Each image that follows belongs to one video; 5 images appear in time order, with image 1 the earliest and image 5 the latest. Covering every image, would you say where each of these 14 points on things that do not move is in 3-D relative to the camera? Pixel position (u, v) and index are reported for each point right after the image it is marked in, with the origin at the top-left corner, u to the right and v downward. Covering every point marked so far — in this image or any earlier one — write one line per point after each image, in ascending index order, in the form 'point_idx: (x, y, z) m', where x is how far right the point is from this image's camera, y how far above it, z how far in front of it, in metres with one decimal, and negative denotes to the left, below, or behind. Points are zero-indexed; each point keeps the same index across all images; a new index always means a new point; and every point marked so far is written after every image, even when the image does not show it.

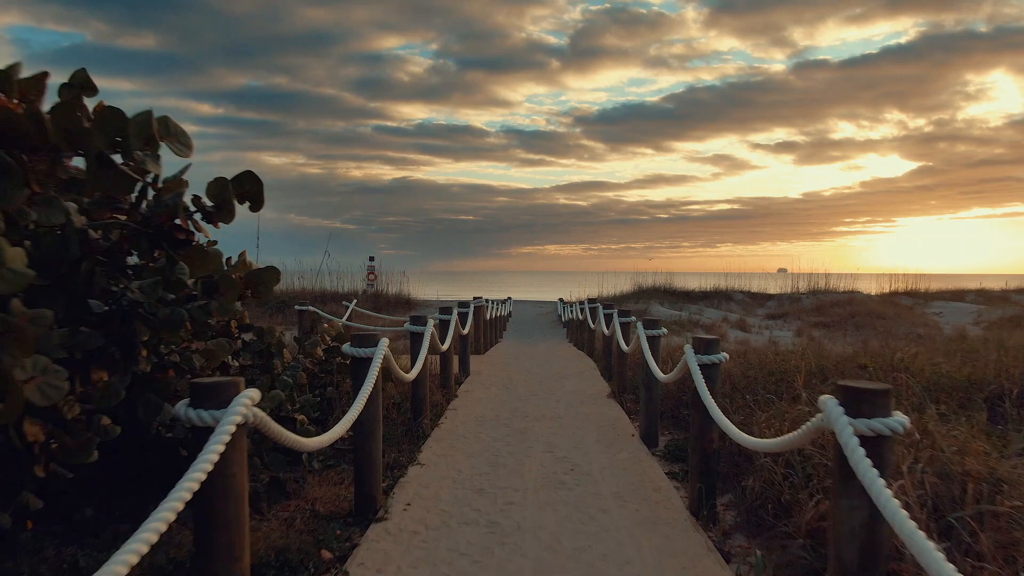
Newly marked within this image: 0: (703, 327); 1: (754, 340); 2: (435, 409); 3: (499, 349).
0: (+3.9, -0.8, +19.9) m
1: (+4.3, -0.9, +17.5) m
2: (-0.5, -0.8, +6.1) m
3: (-0.2, -0.8, +13.2) m
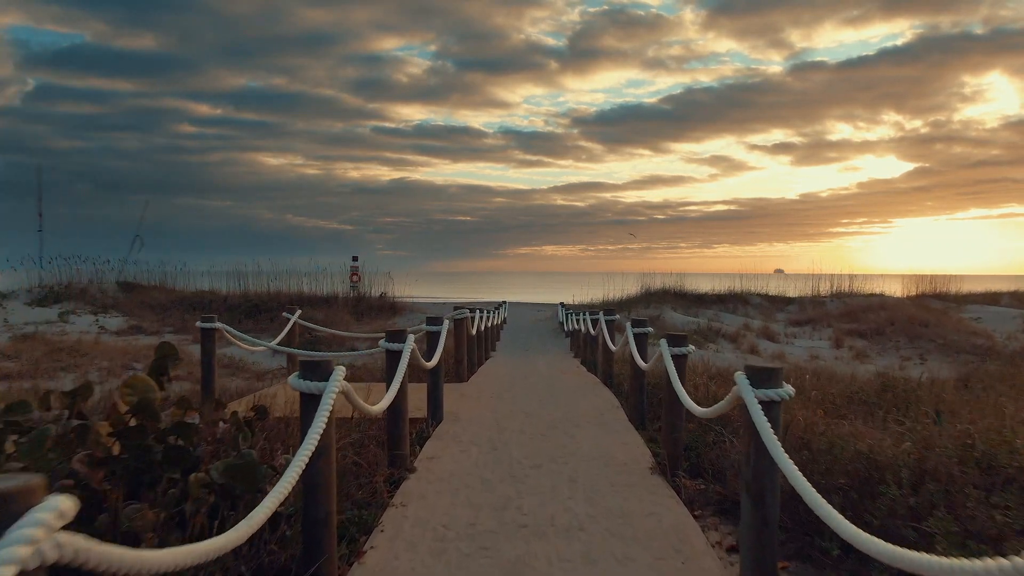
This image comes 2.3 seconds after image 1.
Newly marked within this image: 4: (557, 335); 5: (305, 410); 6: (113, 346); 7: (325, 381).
0: (+3.8, -0.9, +17.4) m
1: (+4.2, -1.0, +14.9) m
2: (-0.5, -0.8, +3.6) m
3: (-0.2, -0.9, +10.6) m
4: (+0.8, -0.9, +17.7) m
5: (-0.6, -0.4, +2.8) m
6: (-7.3, -1.1, +17.8) m
7: (-0.5, -0.3, +2.8) m
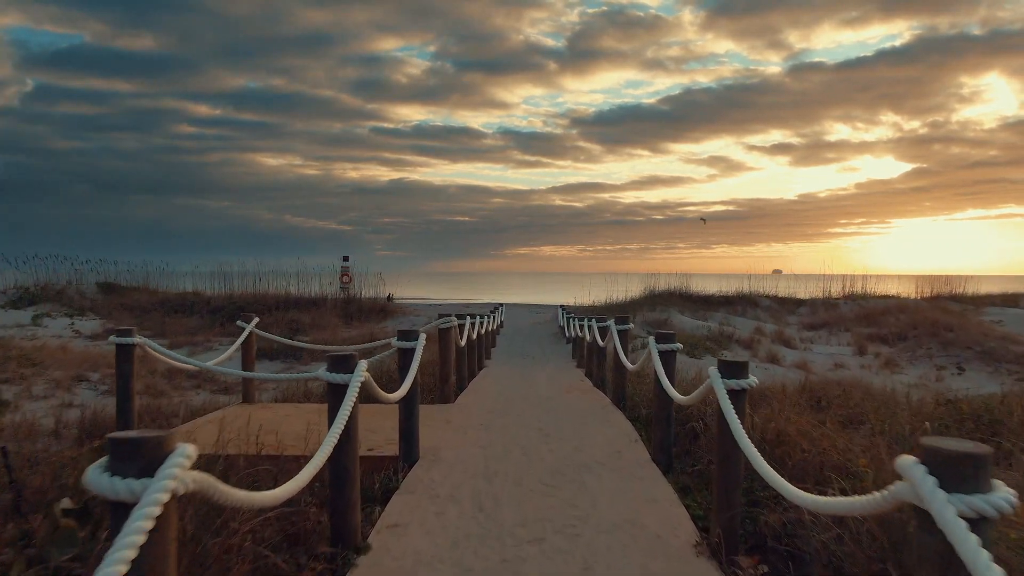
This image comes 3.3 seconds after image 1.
0: (+3.7, -0.9, +16.1) m
1: (+4.2, -1.0, +13.6) m
2: (-0.6, -0.9, +2.3) m
3: (-0.3, -0.9, +9.3) m
4: (+0.8, -0.9, +16.4) m
5: (-0.6, -0.4, +1.6) m
6: (-7.3, -1.1, +16.5) m
7: (-0.6, -0.3, +1.6) m
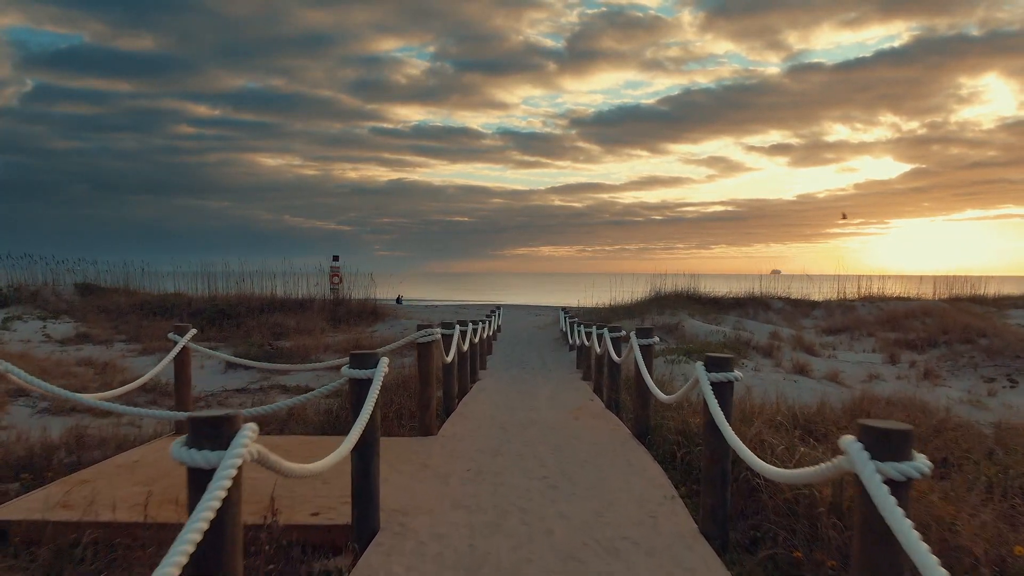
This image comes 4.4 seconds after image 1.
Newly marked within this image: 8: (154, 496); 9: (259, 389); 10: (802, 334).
0: (+3.7, -0.9, +14.7) m
1: (+4.2, -1.1, +12.3) m
2: (-0.6, -0.9, +0.9) m
3: (-0.3, -0.9, +8.0) m
4: (+0.7, -0.9, +15.1) m
5: (-0.6, -0.4, +0.2) m
6: (-7.3, -1.1, +15.1) m
7: (-0.6, -0.3, +0.2) m
8: (-1.4, -0.8, +3.9) m
9: (-3.1, -1.2, +12.1) m
10: (+5.8, -0.9, +19.4) m
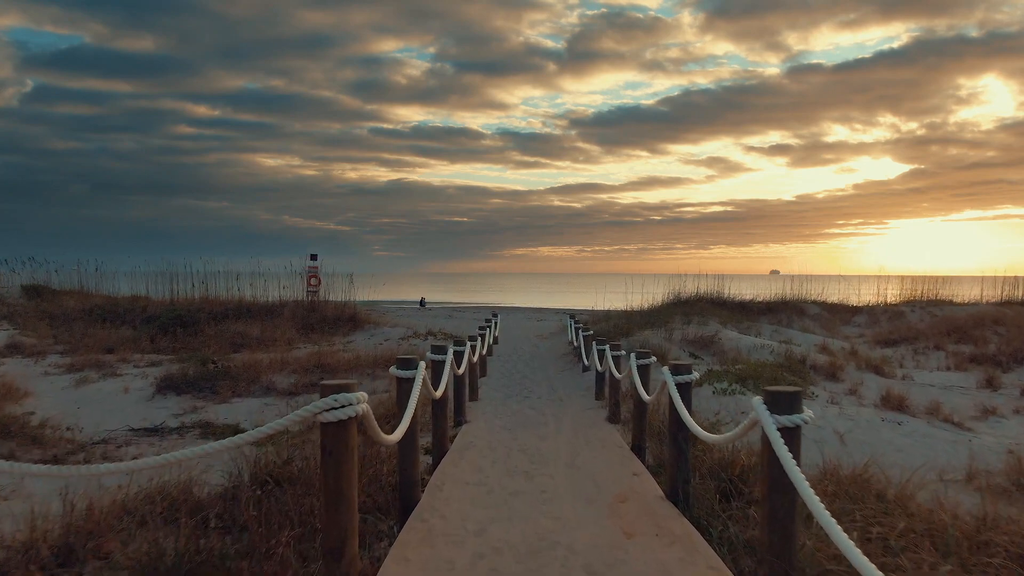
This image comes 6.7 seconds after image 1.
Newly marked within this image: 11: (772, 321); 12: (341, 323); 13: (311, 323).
0: (+3.7, -1.0, +11.8) m
1: (+4.2, -1.1, +9.3) m
2: (-0.6, -0.9, -2.0) m
3: (-0.3, -1.0, +5.0) m
4: (+0.7, -1.0, +12.1) m
5: (-0.6, -0.5, -2.7) m
6: (-7.3, -1.2, +12.2) m
7: (-0.6, -0.4, -2.7) m
8: (-1.4, -0.9, +1.0) m
9: (-3.1, -1.3, +9.1) m
10: (+5.8, -1.0, +16.4) m
11: (+5.1, -0.6, +19.2) m
12: (-3.5, -0.7, +19.8) m
13: (-4.0, -0.7, +19.3) m
